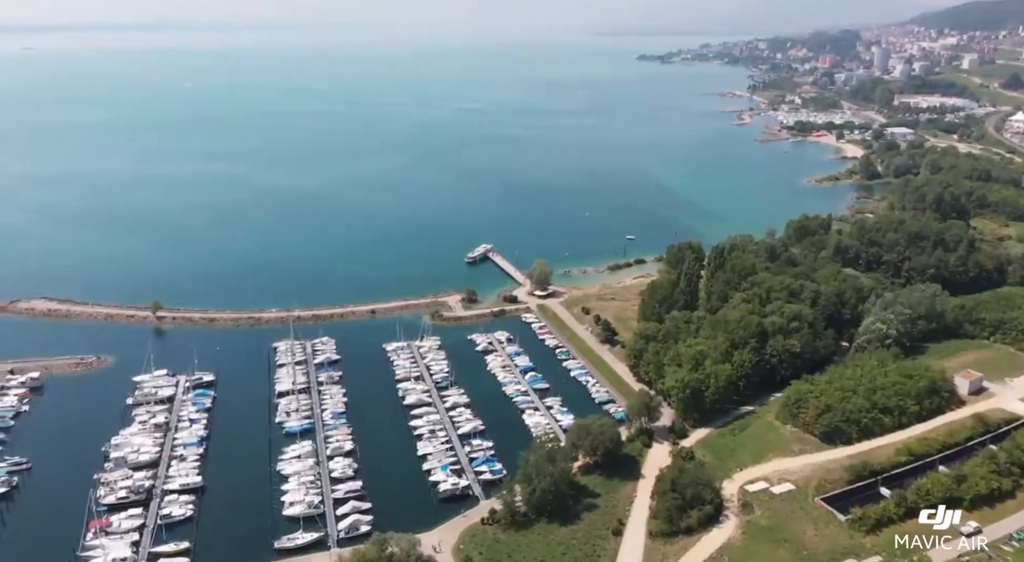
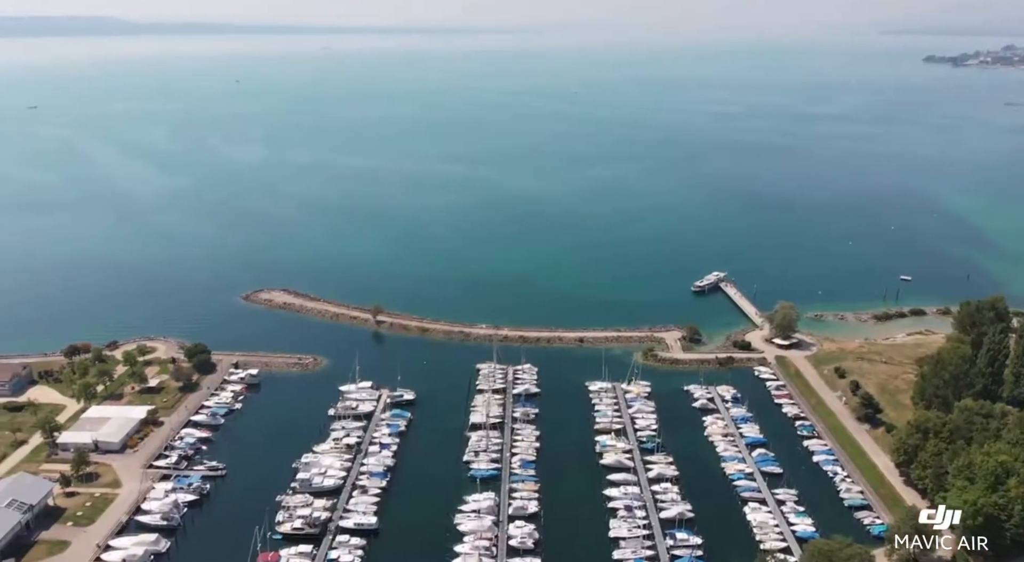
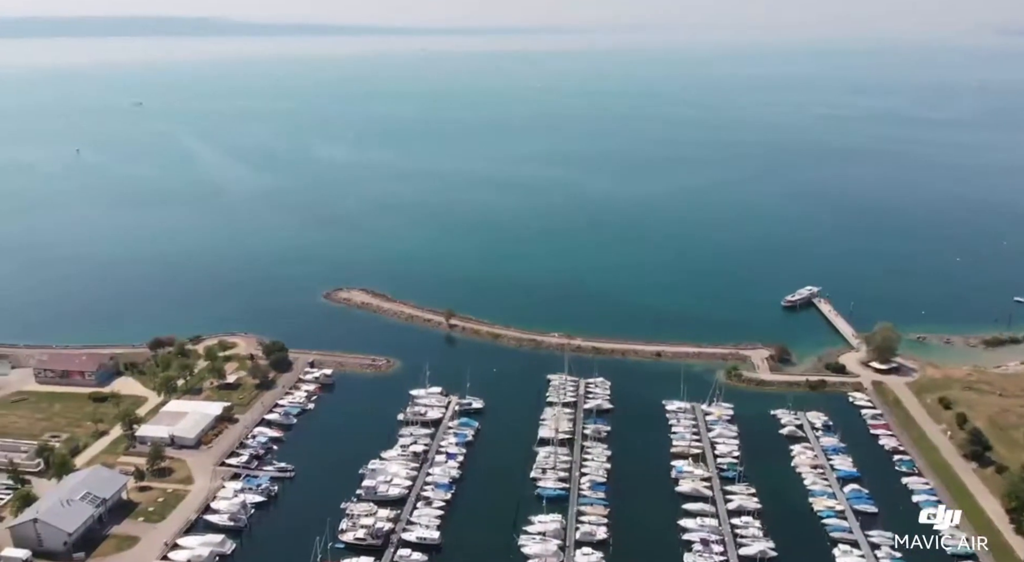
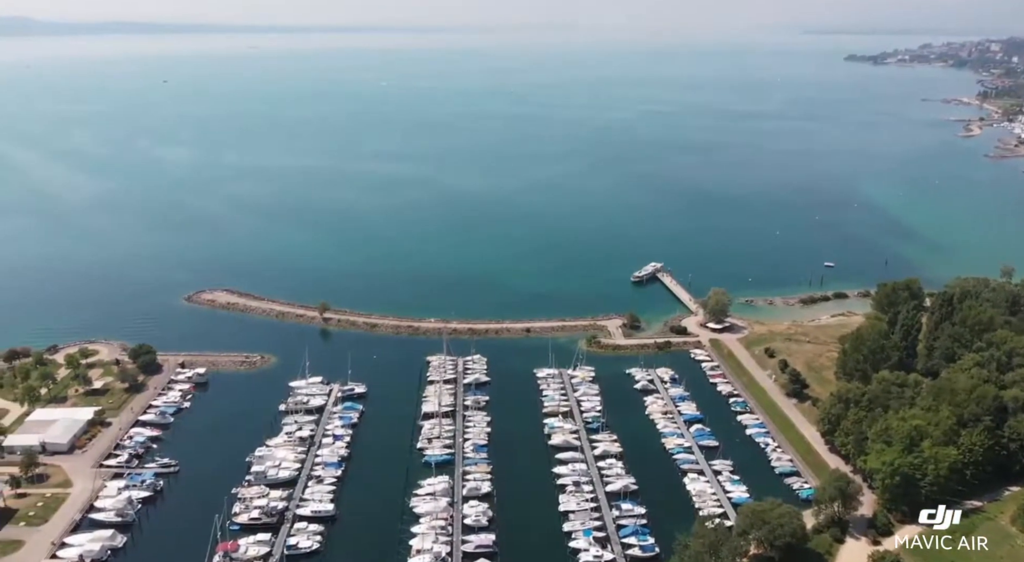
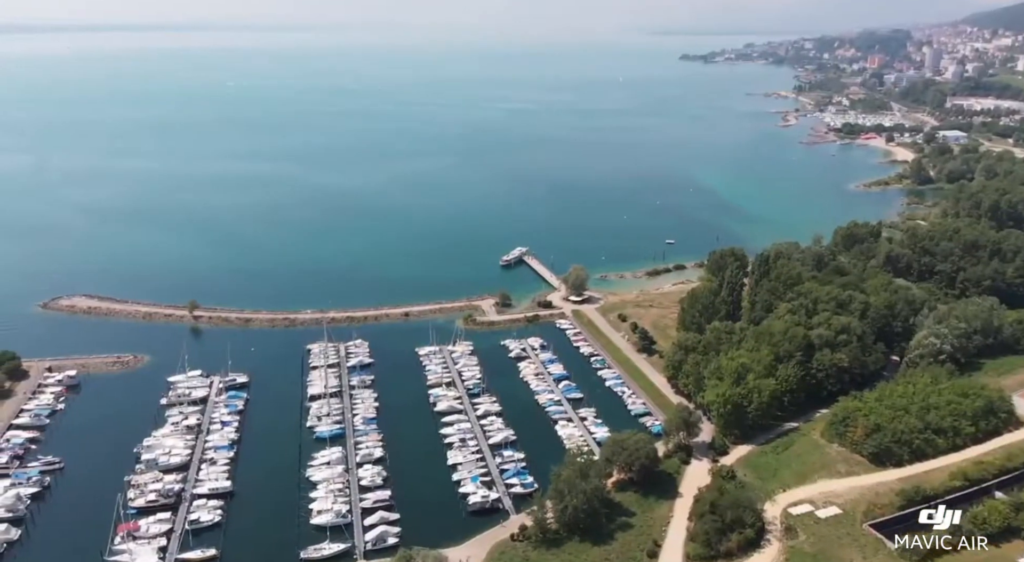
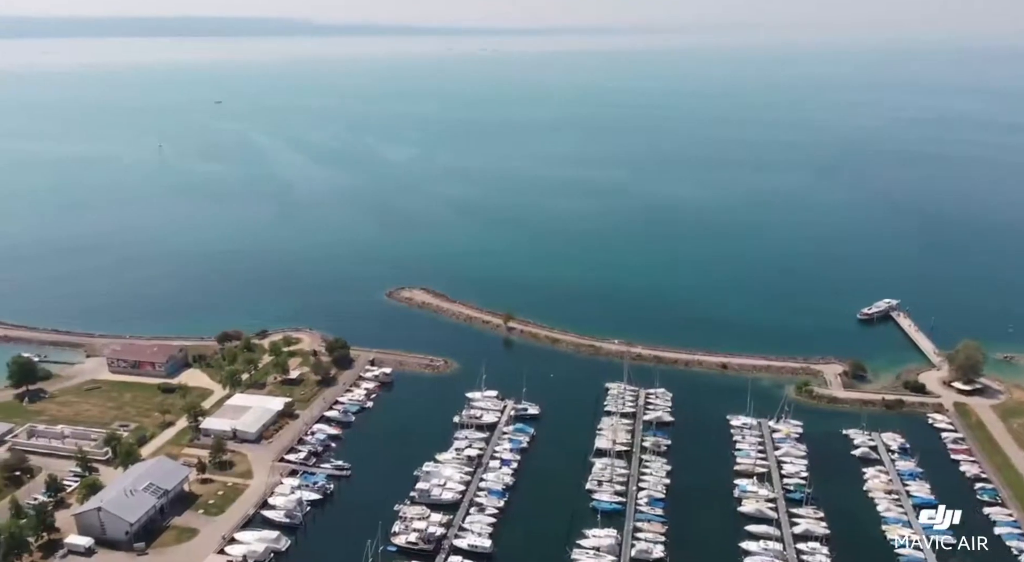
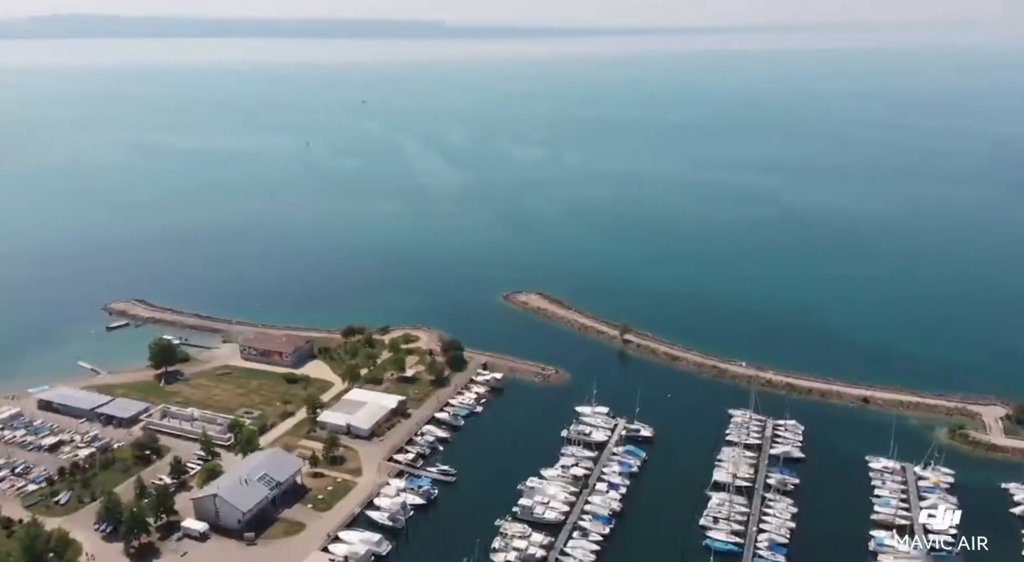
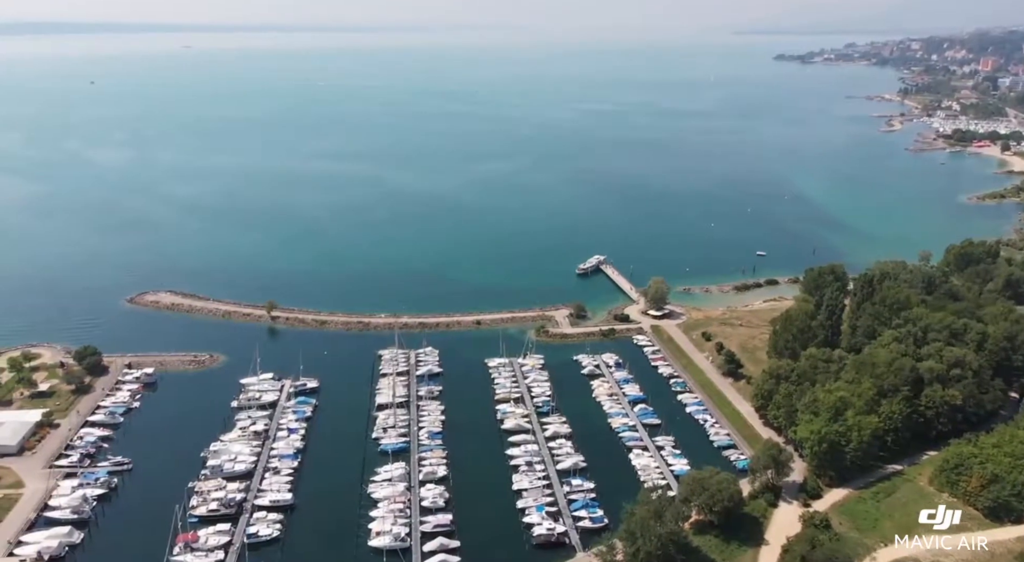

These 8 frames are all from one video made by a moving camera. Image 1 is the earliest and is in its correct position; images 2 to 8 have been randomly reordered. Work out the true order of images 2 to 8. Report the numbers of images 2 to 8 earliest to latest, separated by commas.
5, 8, 4, 2, 3, 6, 7
